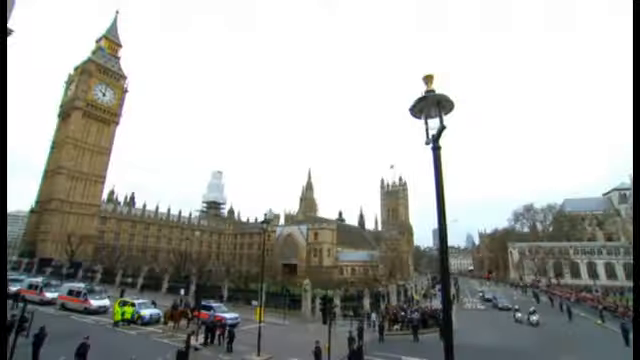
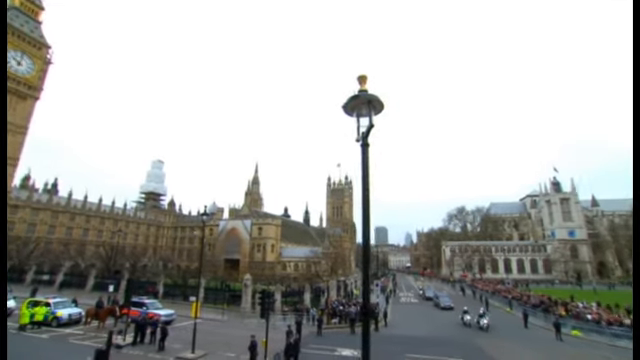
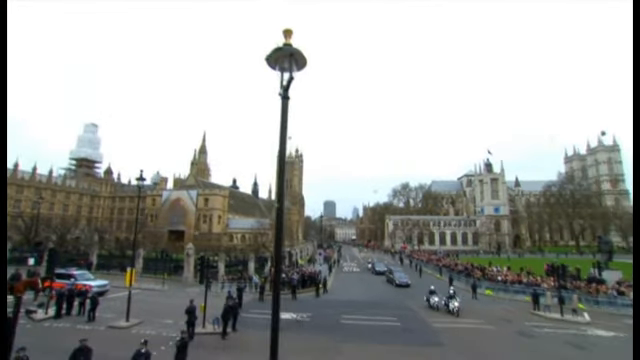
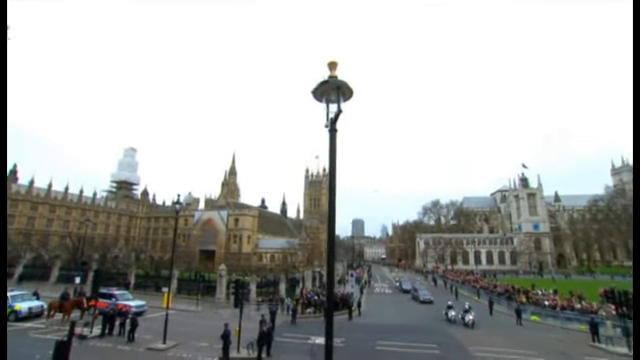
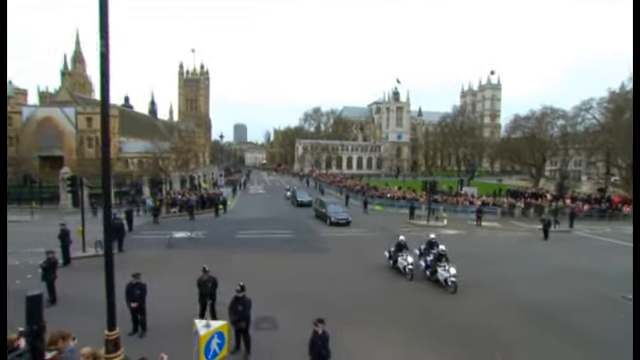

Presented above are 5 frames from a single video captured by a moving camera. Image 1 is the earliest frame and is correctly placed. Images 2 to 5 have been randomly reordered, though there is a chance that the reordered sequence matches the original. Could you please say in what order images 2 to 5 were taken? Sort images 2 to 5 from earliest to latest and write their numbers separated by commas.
2, 4, 3, 5
